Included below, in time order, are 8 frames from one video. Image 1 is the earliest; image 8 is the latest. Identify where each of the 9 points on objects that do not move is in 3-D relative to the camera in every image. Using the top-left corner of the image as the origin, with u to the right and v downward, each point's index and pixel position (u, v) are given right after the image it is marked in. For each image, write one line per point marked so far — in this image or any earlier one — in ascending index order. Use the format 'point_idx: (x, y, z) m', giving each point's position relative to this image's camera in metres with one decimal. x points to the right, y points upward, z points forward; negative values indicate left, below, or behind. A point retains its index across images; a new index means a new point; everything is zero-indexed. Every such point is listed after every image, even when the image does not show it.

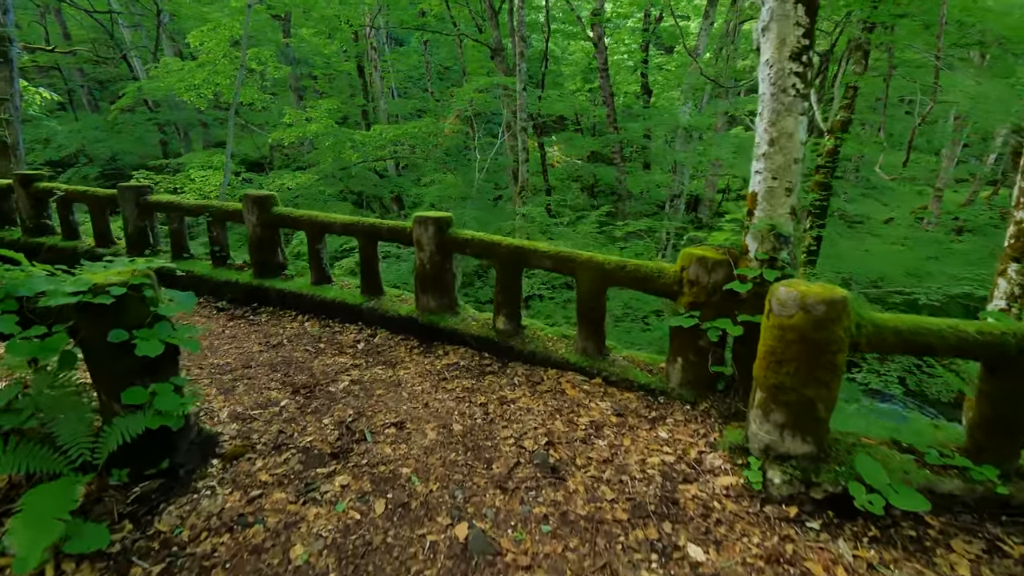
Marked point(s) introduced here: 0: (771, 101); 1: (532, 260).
0: (+0.9, +0.6, +1.5) m
1: (+0.1, +0.1, +2.1) m
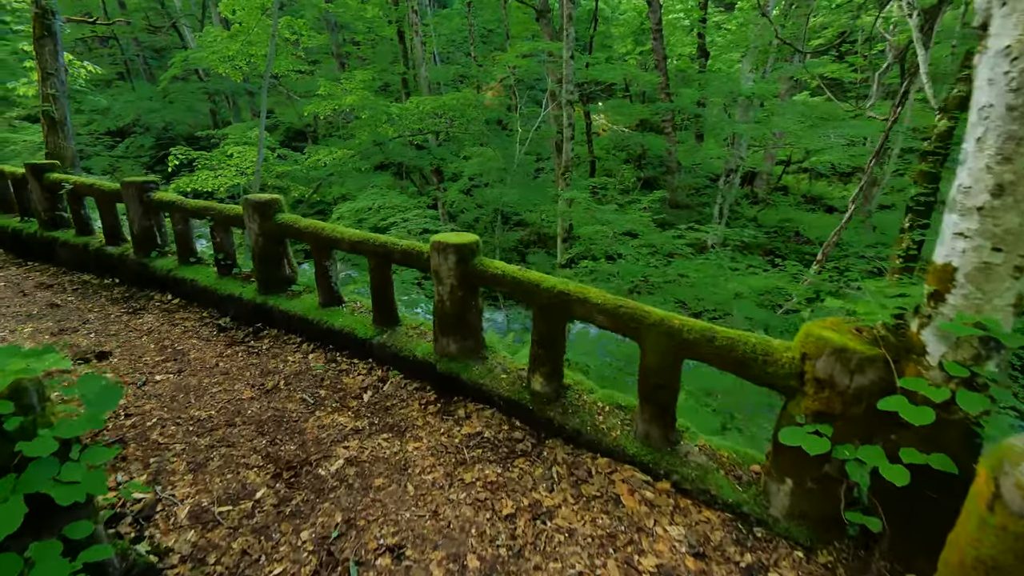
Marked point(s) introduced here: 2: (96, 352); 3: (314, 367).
0: (+1.0, +0.3, +0.9) m
1: (+0.2, -0.1, +1.6) m
2: (-2.1, -0.3, +2.4) m
3: (-0.9, -0.4, +2.2) m
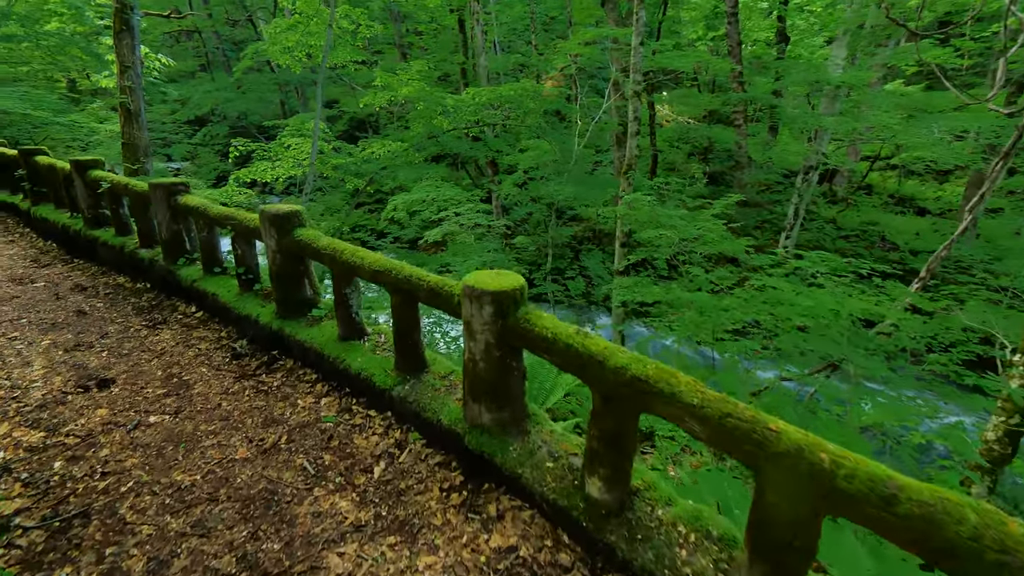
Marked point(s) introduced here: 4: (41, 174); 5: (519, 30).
0: (+1.0, +0.1, +0.3) m
1: (+0.4, -0.3, +1.1) m
2: (-1.9, -0.4, +2.2) m
3: (-0.7, -0.5, +1.8) m
4: (-4.3, +1.0, +4.3) m
5: (+0.2, +7.8, +14.1) m
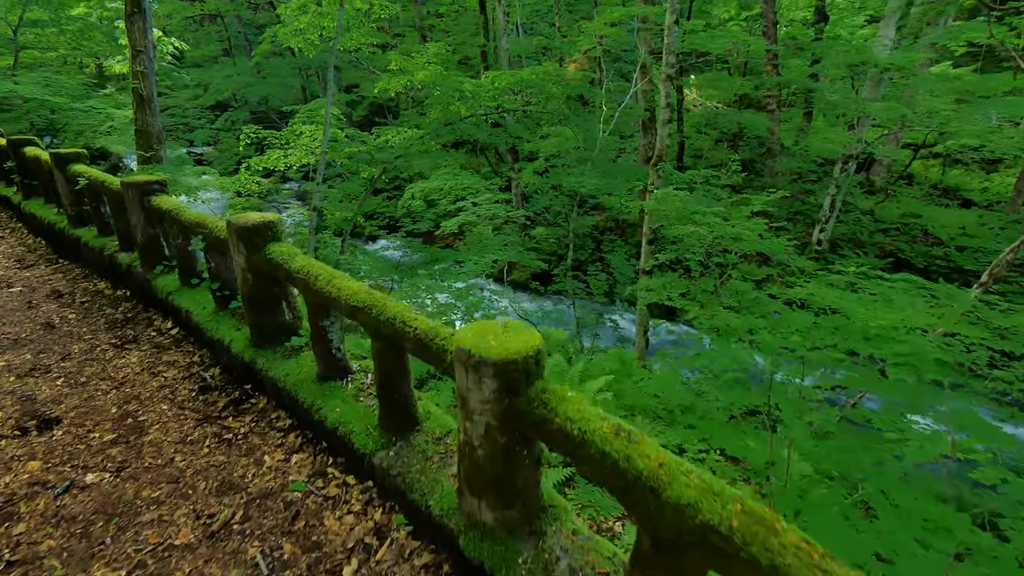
0: (+1.0, -0.1, -0.1) m
1: (+0.4, -0.4, +0.7) m
2: (-1.9, -0.5, +1.9) m
3: (-0.7, -0.6, +1.5) m
4: (-4.2, +1.1, +4.0) m
5: (+0.8, +8.0, +13.5) m
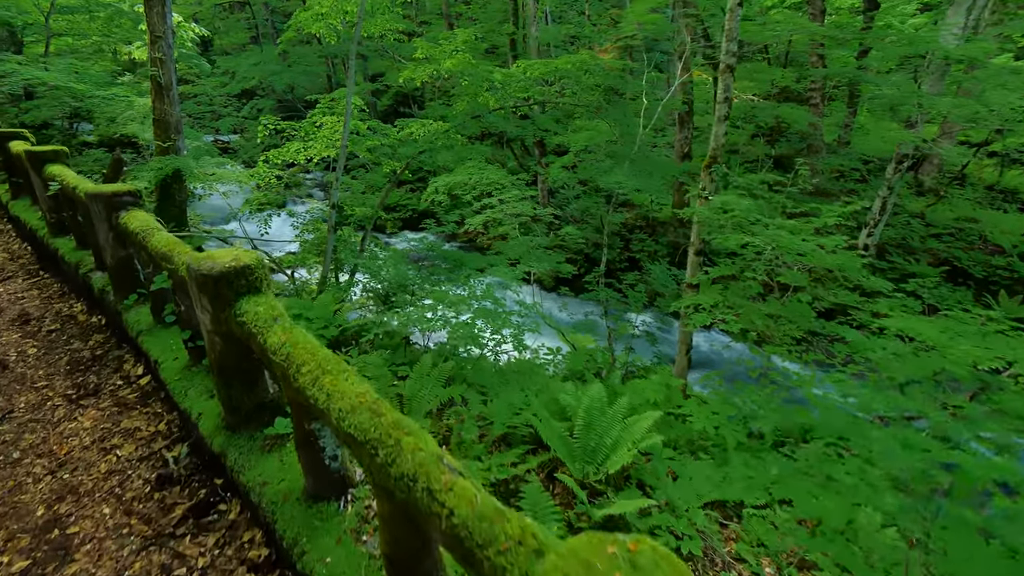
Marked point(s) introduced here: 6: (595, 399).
0: (+1.1, -0.4, -0.7) m
1: (+0.5, -0.7, +0.1) m
2: (-1.7, -0.7, +1.4) m
3: (-0.5, -0.8, +1.0) m
4: (-3.8, +1.0, +3.6) m
5: (+1.7, +8.0, +12.7) m
6: (+0.7, -1.0, +4.0) m
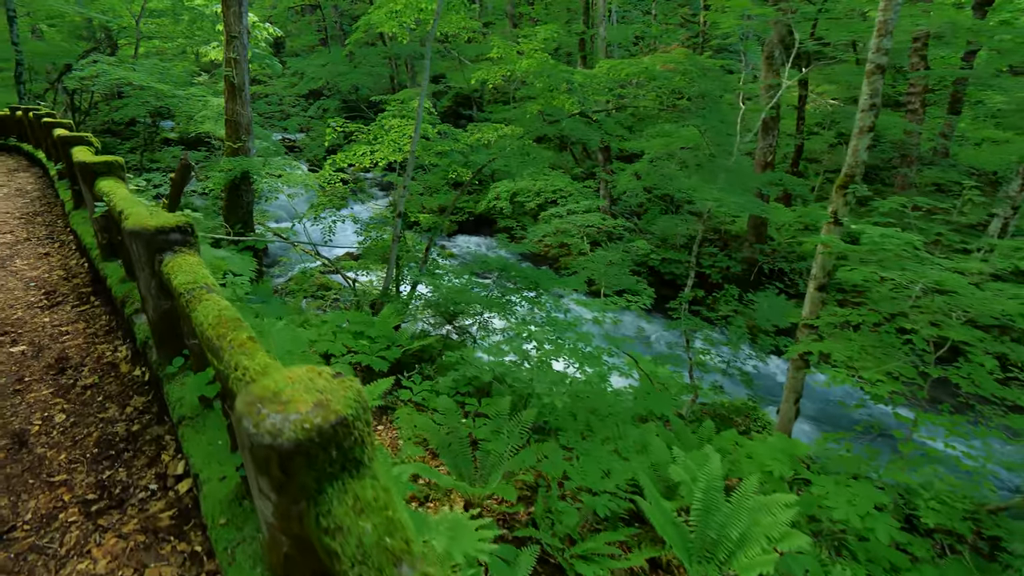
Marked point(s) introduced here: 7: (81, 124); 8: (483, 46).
0: (+1.4, -0.7, -1.4) m
1: (+0.8, -1.0, -0.6) m
2: (-1.2, -0.9, +0.9) m
3: (-0.1, -1.1, +0.4) m
4: (-3.1, +0.8, +3.3) m
5: (+3.7, +7.5, +11.9) m
6: (+1.4, -1.3, +3.3) m
7: (-13.6, +5.1, +14.6) m
8: (-0.8, +6.6, +12.8) m
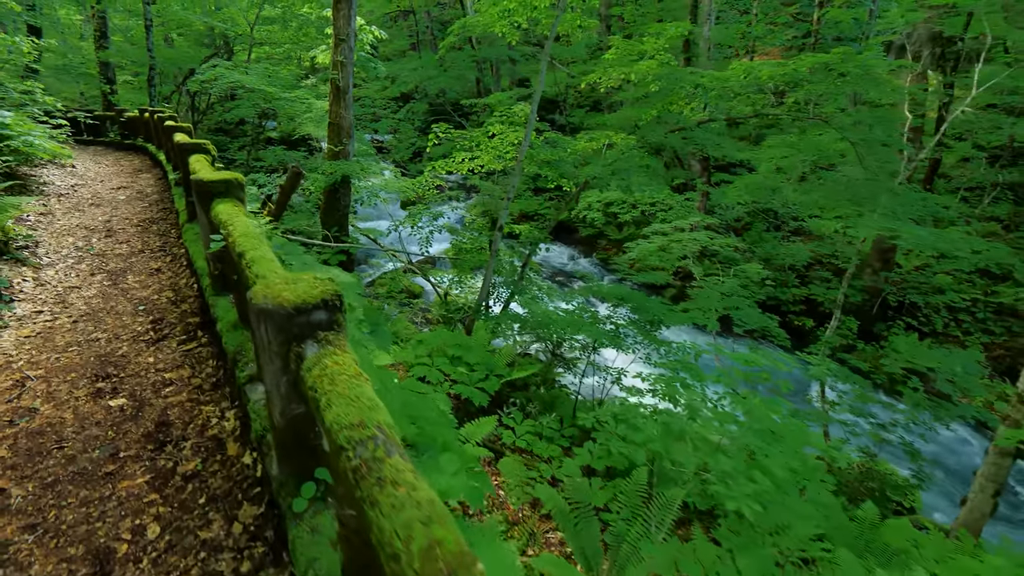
0: (+1.6, -1.1, -2.3) m
1: (+1.1, -1.4, -1.4) m
2: (-0.7, -1.1, +0.4) m
3: (+0.3, -1.4, -0.3) m
4: (-2.0, +0.7, +3.0) m
5: (+6.2, +6.9, +10.6) m
6: (+2.2, -1.7, +2.4) m
7: (-10.6, +5.5, +15.7) m
8: (+1.9, +6.2, +12.1) m
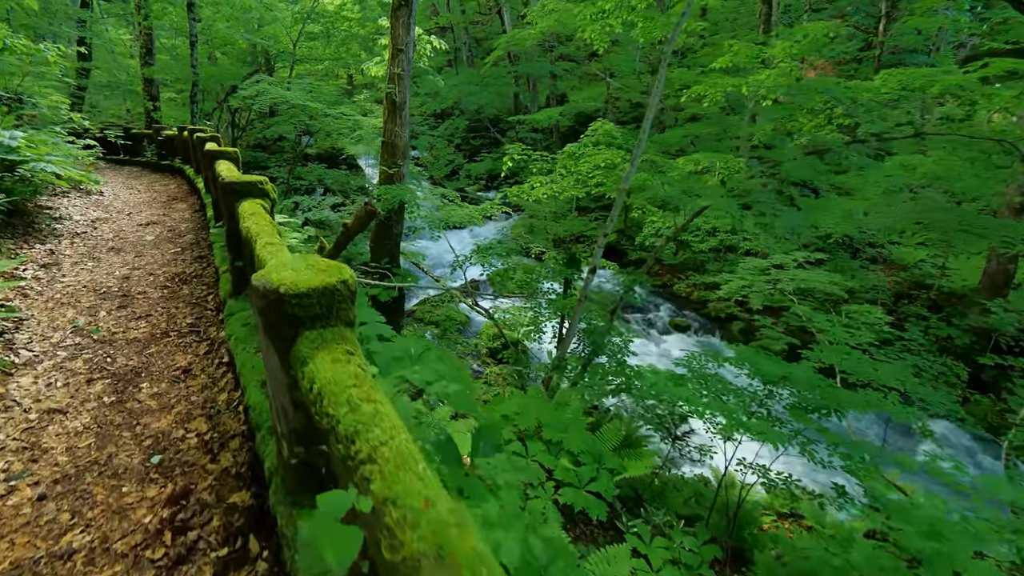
0: (+2.2, -1.5, -3.6) m
1: (+1.8, -1.8, -2.6) m
2: (+0.1, -1.6, -0.8) m
3: (+1.0, -1.8, -1.5) m
4: (-1.1, +0.2, +2.0) m
5: (+7.6, +6.0, +9.3) m
6: (+3.1, -2.3, +1.1) m
7: (-8.9, +4.8, +15.2) m
8: (+3.3, +5.4, +11.1) m
